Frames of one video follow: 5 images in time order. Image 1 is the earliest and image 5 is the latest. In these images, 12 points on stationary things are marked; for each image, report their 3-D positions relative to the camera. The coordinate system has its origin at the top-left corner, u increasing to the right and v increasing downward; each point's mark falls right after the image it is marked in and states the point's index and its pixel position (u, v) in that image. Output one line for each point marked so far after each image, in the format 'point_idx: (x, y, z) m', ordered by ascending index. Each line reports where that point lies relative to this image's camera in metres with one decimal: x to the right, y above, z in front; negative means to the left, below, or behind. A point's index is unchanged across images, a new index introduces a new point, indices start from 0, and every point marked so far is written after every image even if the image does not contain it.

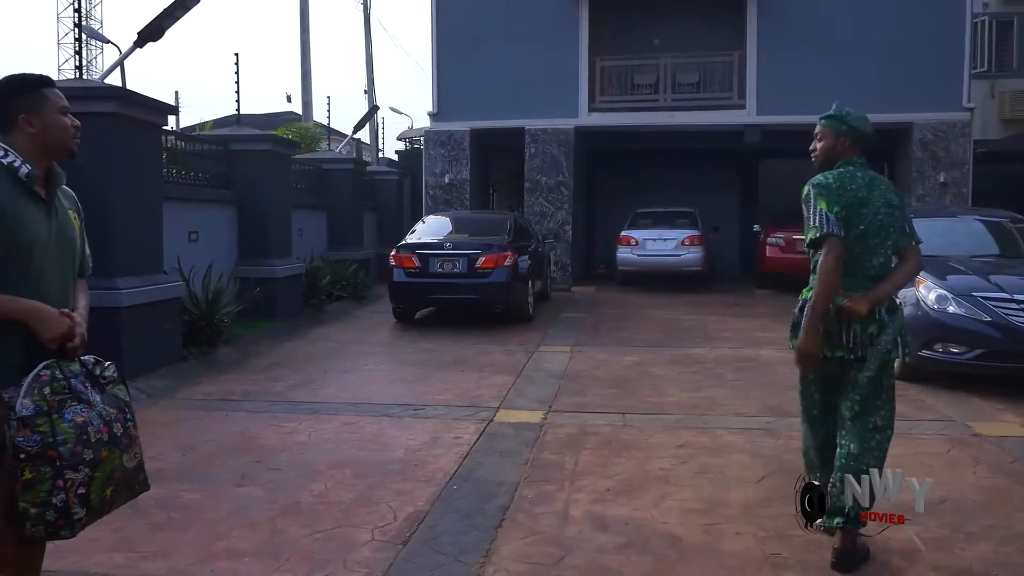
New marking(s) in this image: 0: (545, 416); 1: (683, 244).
0: (+0.2, -0.9, +6.6) m
1: (+2.9, +0.8, +15.8) m
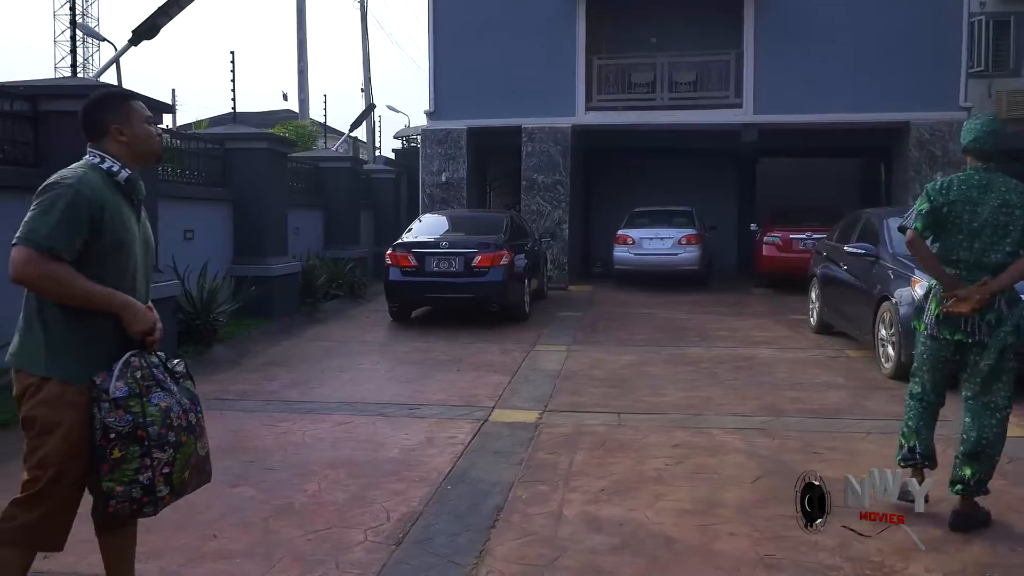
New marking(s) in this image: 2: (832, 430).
0: (+0.2, -0.9, +6.6) m
1: (+2.9, +0.8, +15.8) m
2: (+2.1, -0.9, +6.1) m
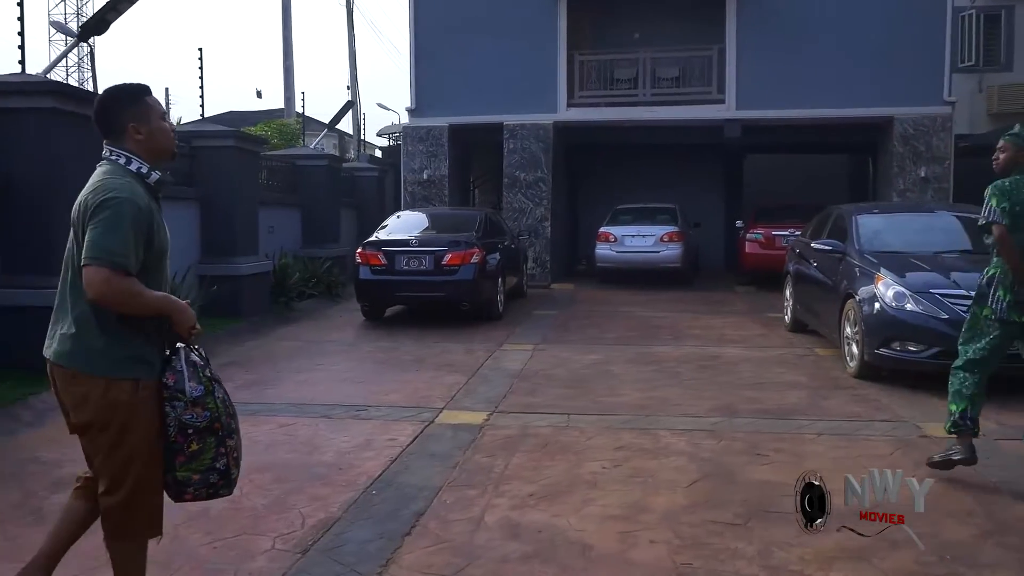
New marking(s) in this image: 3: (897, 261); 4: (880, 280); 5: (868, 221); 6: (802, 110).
0: (-0.2, -0.9, +6.4) m
1: (+2.6, +0.8, +15.7) m
2: (+1.7, -0.9, +5.9) m
3: (+3.3, +0.2, +7.8) m
4: (+3.0, +0.1, +7.5) m
5: (+3.4, +0.6, +8.9) m
6: (+4.9, +3.0, +15.4) m
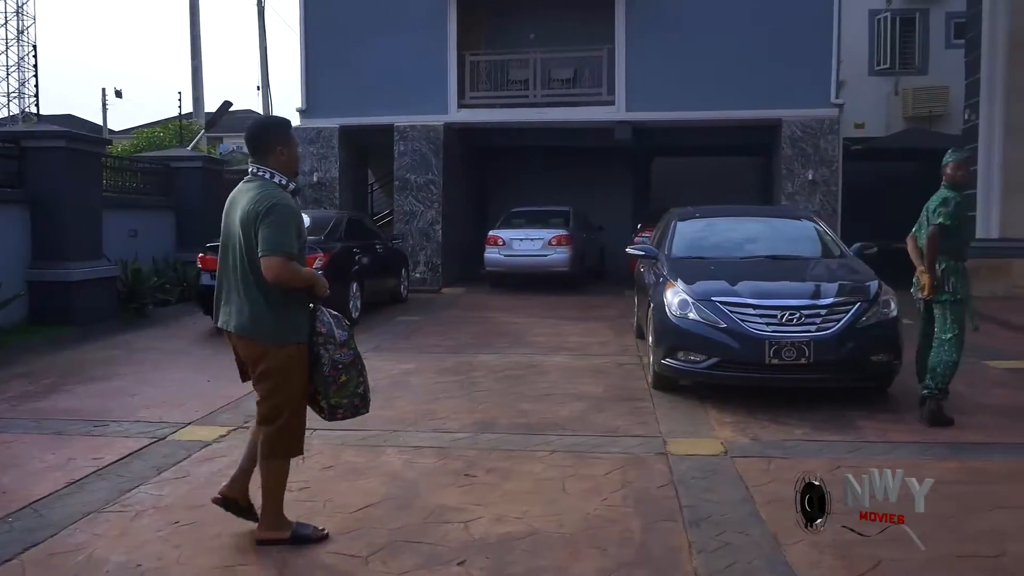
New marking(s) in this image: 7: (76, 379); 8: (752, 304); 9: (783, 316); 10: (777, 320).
0: (-1.9, -1.0, +6.1) m
1: (+0.6, +0.7, +15.4) m
2: (0.0, -1.0, +5.6) m
3: (+1.5, +0.2, +7.6) m
4: (+1.2, 0.0, +7.2) m
5: (+1.7, +0.6, +8.6) m
6: (+3.0, +2.9, +15.2) m
7: (-3.9, -0.8, +8.2) m
8: (+1.7, -0.1, +6.7) m
9: (+1.9, -0.2, +6.6) m
10: (+1.9, -0.2, +6.6) m
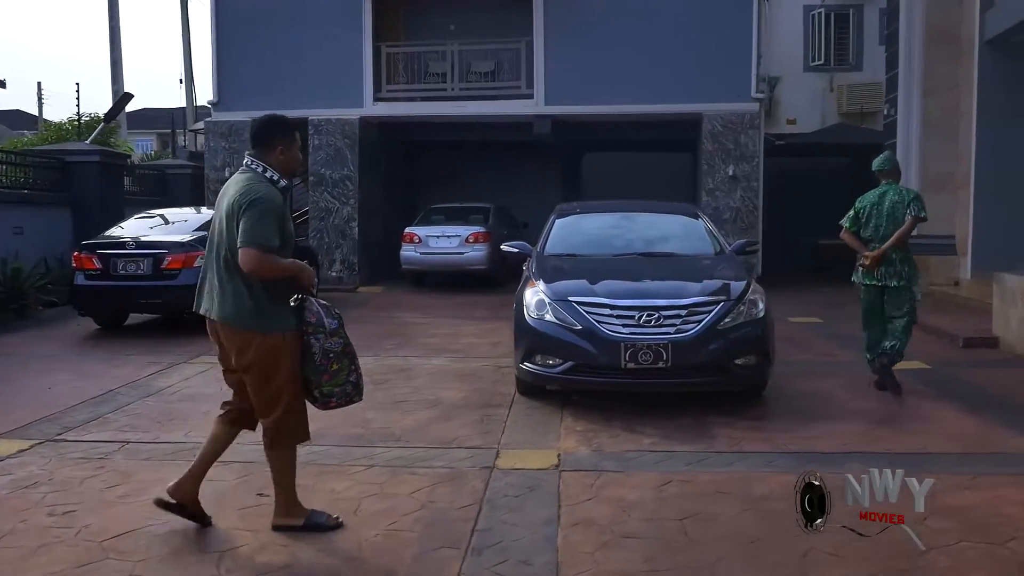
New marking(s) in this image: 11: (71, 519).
0: (-2.9, -1.0, +5.6) m
1: (-0.7, +0.8, +14.9) m
2: (-1.0, -1.0, +5.2) m
3: (+0.4, +0.2, +7.2) m
4: (+0.2, 0.0, +6.8) m
5: (+0.5, +0.6, +8.2) m
6: (+1.6, +2.9, +14.8) m
7: (-5.0, -0.8, +7.6) m
8: (+0.7, -0.1, +6.3) m
9: (+0.9, -0.2, +6.2) m
10: (+0.8, -0.2, +6.2) m
11: (-2.0, -1.1, +4.3) m
